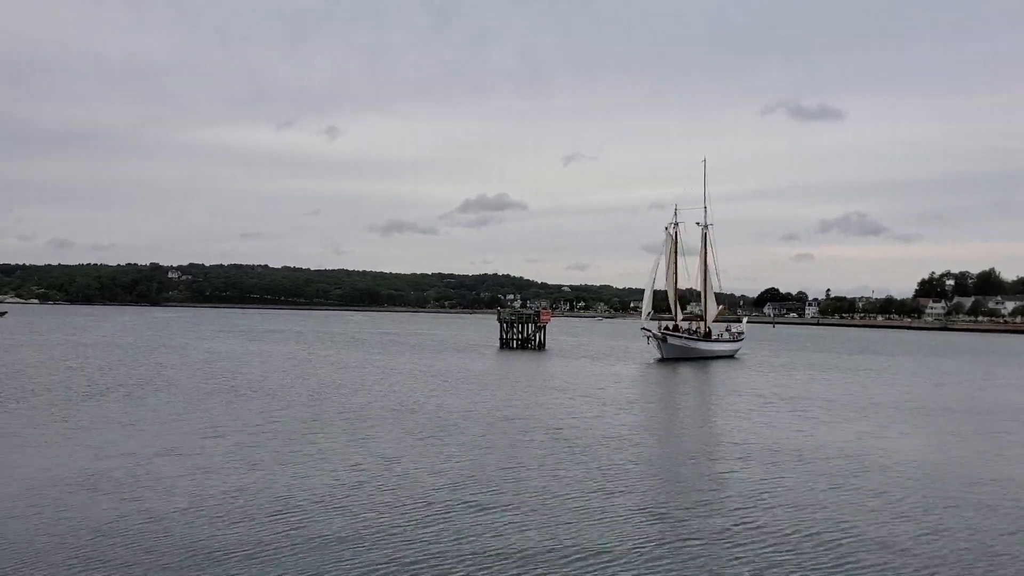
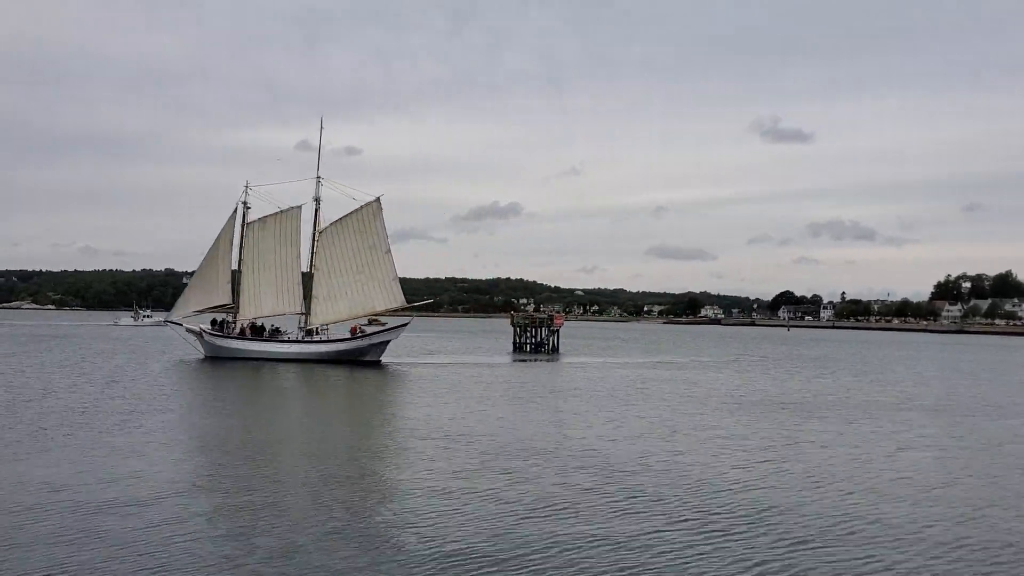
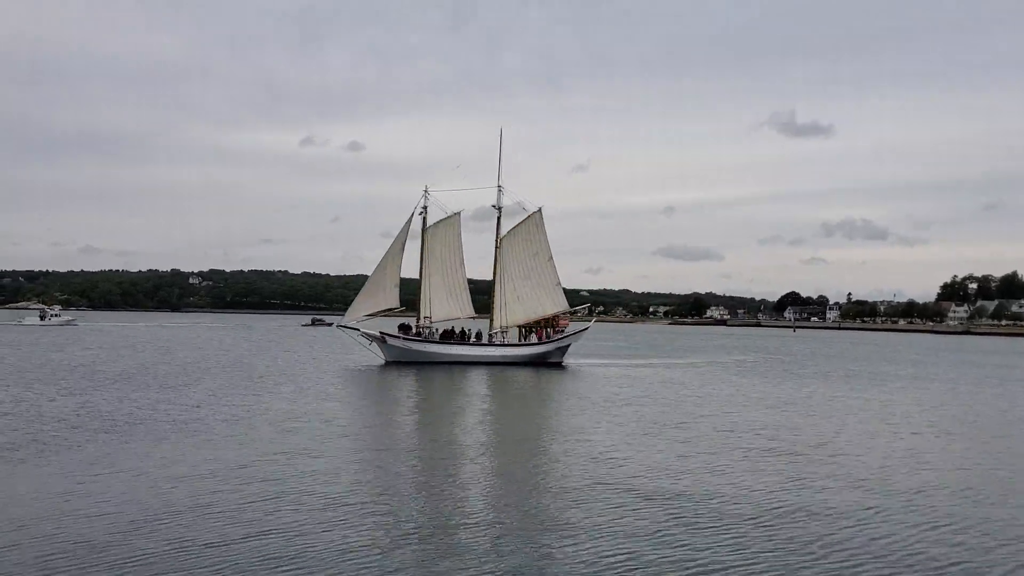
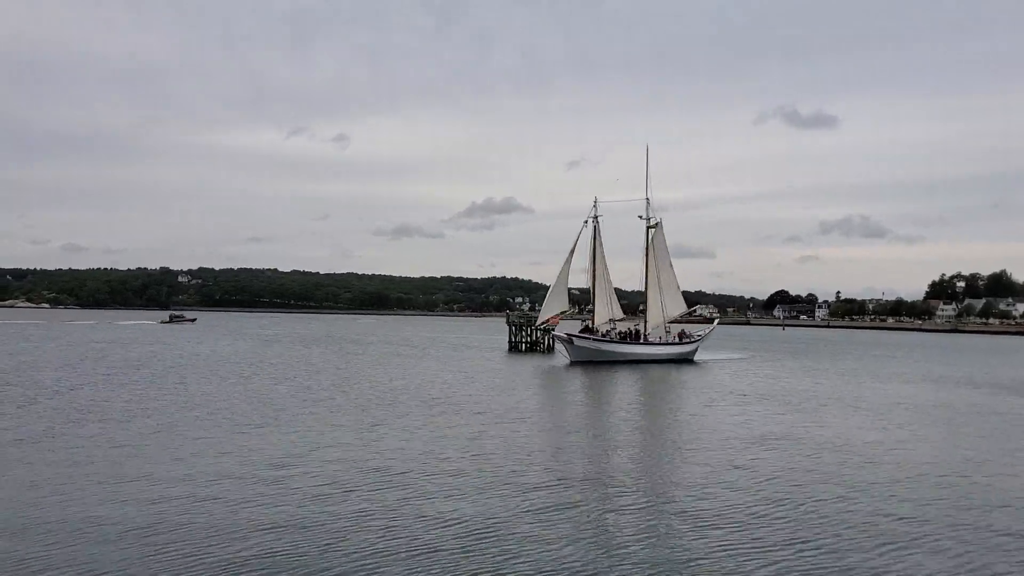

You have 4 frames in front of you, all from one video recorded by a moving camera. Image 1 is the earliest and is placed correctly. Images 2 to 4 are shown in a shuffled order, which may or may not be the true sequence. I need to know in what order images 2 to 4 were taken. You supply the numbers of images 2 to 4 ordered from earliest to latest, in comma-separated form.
4, 3, 2
